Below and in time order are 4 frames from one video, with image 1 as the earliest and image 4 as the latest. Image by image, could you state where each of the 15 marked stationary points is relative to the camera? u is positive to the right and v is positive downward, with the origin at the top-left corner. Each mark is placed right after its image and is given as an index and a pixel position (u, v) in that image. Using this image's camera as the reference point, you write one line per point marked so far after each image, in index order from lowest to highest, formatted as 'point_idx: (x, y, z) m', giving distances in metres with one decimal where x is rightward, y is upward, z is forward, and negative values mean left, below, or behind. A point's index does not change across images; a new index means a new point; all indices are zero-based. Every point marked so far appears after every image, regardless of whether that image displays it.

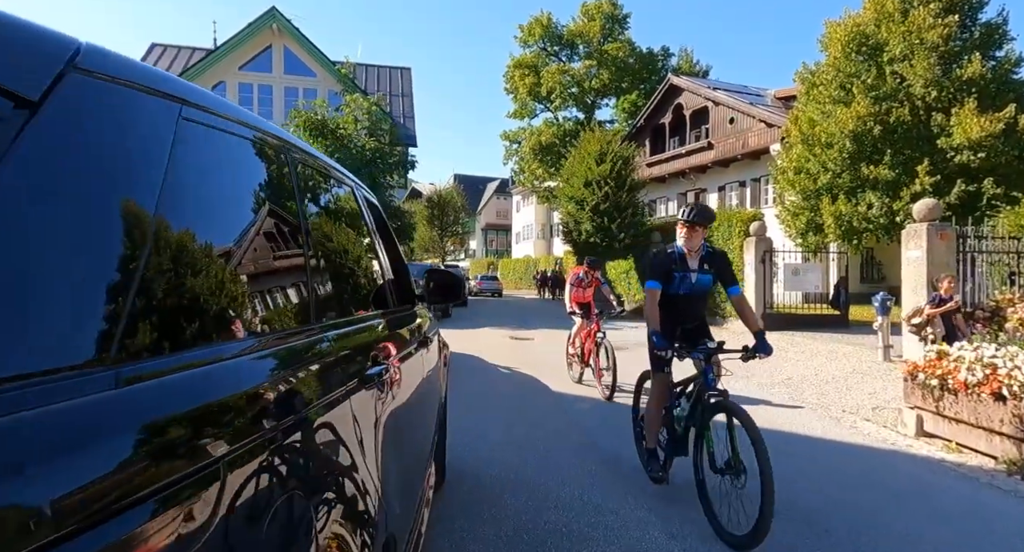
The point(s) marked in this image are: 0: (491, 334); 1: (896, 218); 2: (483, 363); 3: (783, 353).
0: (-0.5, -1.5, +15.9) m
1: (+10.2, +1.6, +16.5) m
2: (-0.5, -1.5, +10.7) m
3: (+5.2, -1.4, +11.9) m
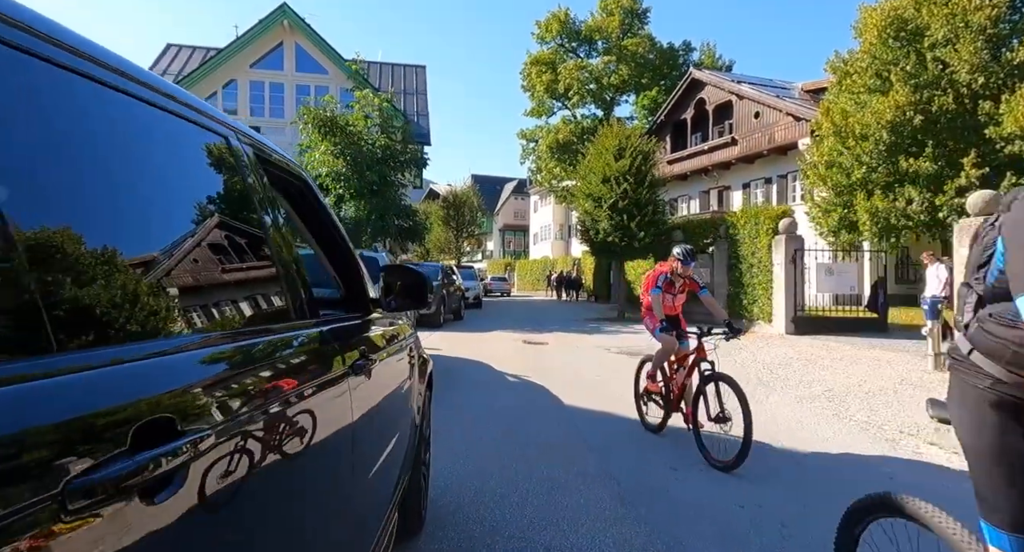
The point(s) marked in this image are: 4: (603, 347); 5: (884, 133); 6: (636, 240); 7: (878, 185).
0: (-0.2, -1.5, +15.1) m
1: (+10.5, +1.5, +15.3) m
2: (-0.4, -1.5, +9.9) m
3: (+5.4, -1.4, +10.9) m
4: (+2.0, -1.5, +13.5) m
5: (+9.4, +3.6, +15.7) m
6: (+3.9, +1.1, +19.6) m
7: (+9.5, +2.4, +16.1) m
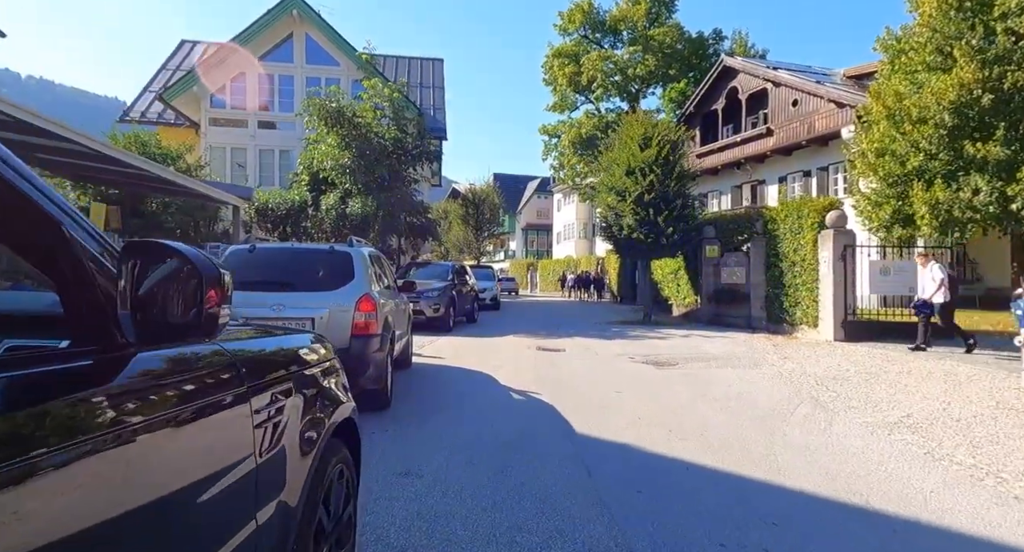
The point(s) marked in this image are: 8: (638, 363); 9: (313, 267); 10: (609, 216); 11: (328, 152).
0: (+0.1, -1.5, +13.7) m
1: (+10.8, +1.5, +13.5) m
2: (-0.3, -1.5, +8.5) m
3: (+5.5, -1.4, +9.3) m
4: (+2.2, -1.5, +12.0) m
5: (+9.8, +3.6, +13.9) m
6: (+4.4, +1.1, +18.0) m
7: (+9.9, +2.4, +14.3) m
8: (+2.2, -1.5, +10.7) m
9: (-2.0, +0.1, +6.3) m
10: (+3.0, +1.8, +18.9) m
11: (-5.7, +3.9, +19.3) m
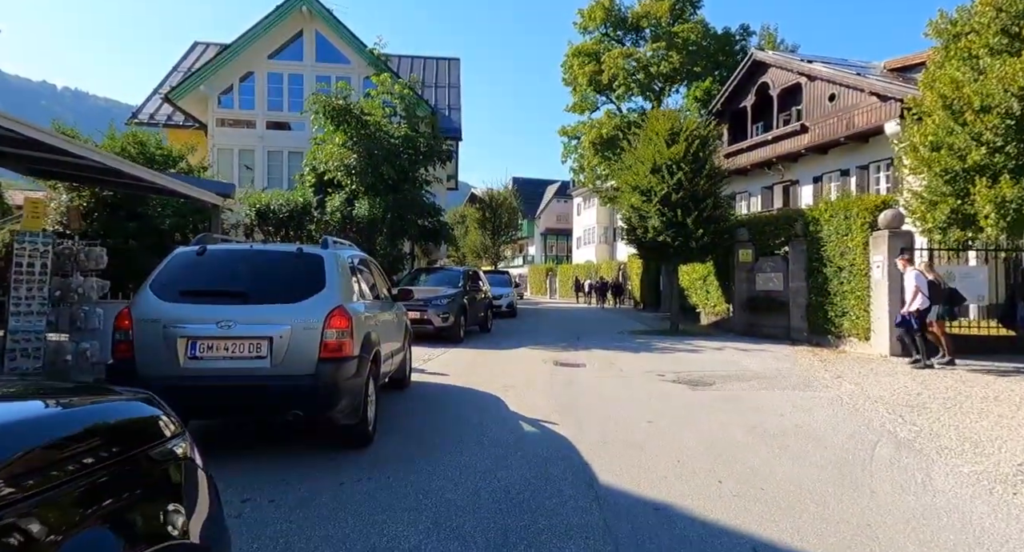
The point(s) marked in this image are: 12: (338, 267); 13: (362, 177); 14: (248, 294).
0: (+0.4, -1.6, +12.5) m
1: (+11.1, +1.4, +11.9) m
2: (-0.2, -1.6, +7.3) m
3: (+5.7, -1.5, +7.9) m
4: (+2.4, -1.6, +10.7) m
5: (+10.1, +3.5, +12.4) m
6: (+4.8, +1.0, +16.7) m
7: (+10.2, +2.2, +12.8) m
8: (+2.4, -1.6, +9.4) m
9: (-1.9, 0.0, +5.1) m
10: (+3.5, +1.6, +17.6) m
11: (-5.3, +3.7, +18.2) m
12: (-1.6, +0.1, +5.5) m
13: (-4.3, +2.9, +17.9) m
14: (-2.1, -0.1, +4.9) m
